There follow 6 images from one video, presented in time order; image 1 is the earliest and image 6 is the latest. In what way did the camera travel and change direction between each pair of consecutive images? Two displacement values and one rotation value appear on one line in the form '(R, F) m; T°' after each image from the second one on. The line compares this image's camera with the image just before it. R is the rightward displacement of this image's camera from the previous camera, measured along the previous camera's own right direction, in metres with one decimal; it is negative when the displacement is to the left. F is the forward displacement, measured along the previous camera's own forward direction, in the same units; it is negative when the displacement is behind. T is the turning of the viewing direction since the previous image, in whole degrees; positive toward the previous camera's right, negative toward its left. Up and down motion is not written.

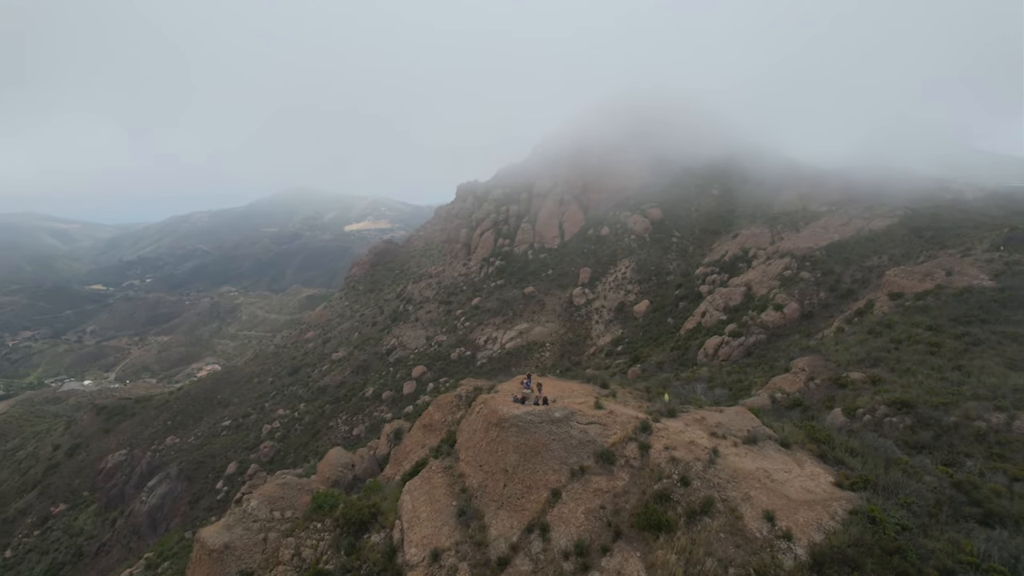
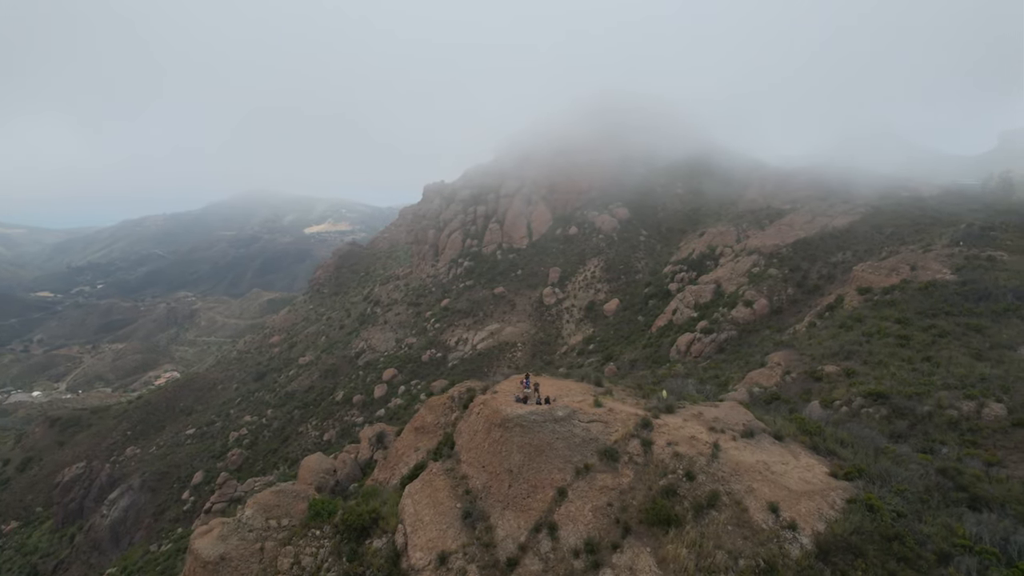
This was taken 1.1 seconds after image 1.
(-0.6, +0.1) m; +2°
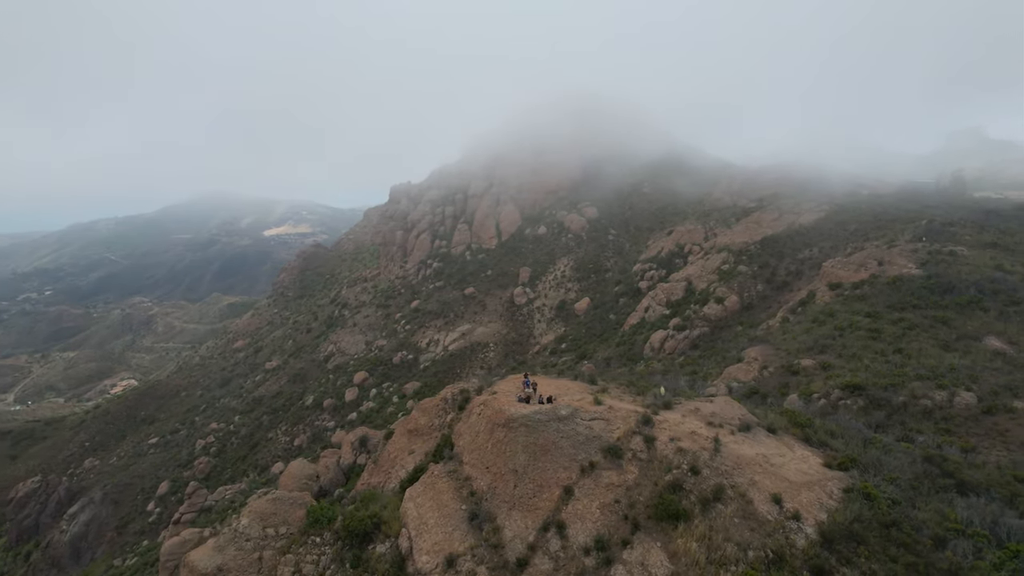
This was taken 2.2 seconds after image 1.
(-0.6, 0.0) m; +2°
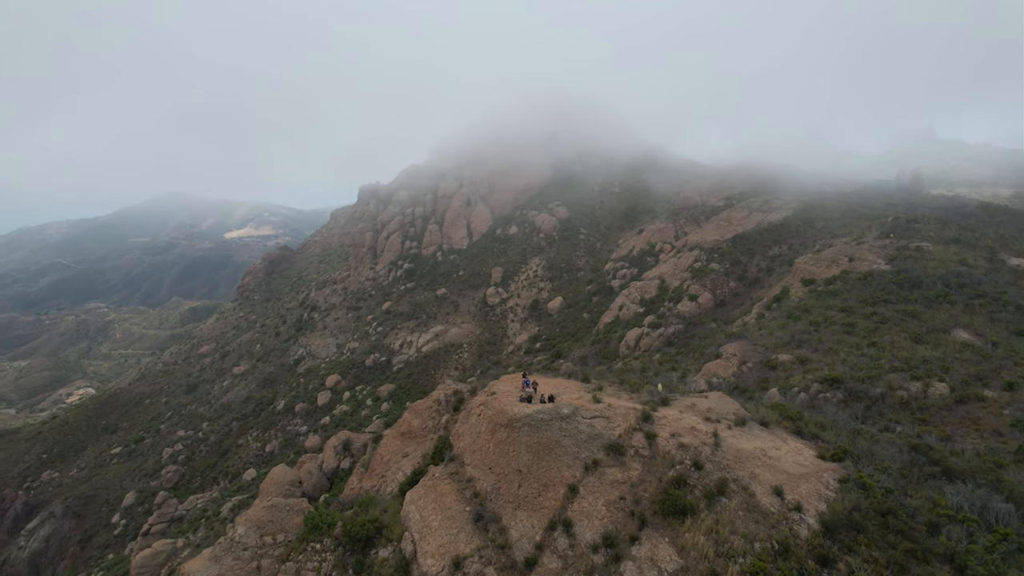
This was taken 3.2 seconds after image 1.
(-0.6, 0.0) m; +2°
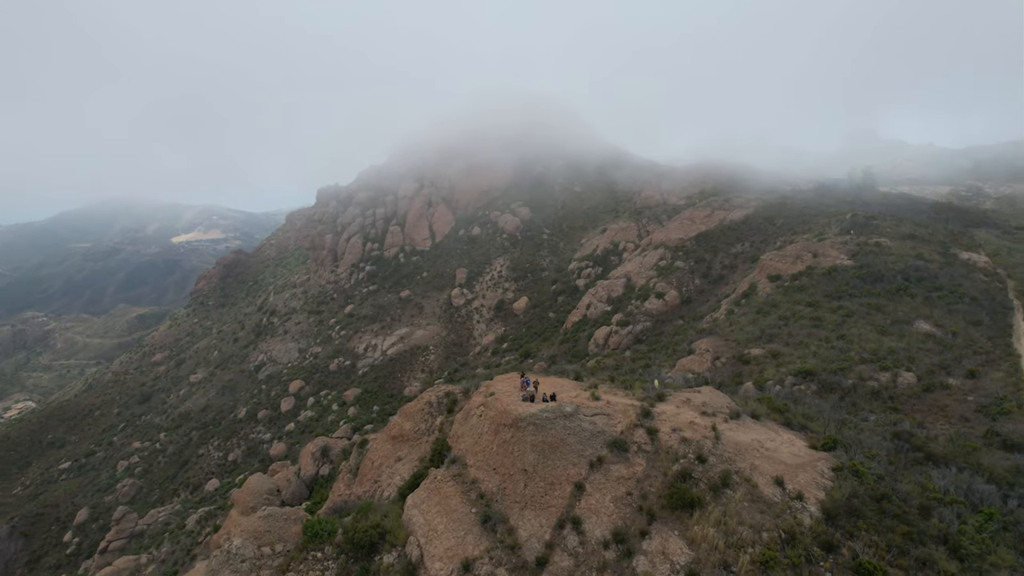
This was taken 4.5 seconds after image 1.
(-0.7, 0.0) m; +3°
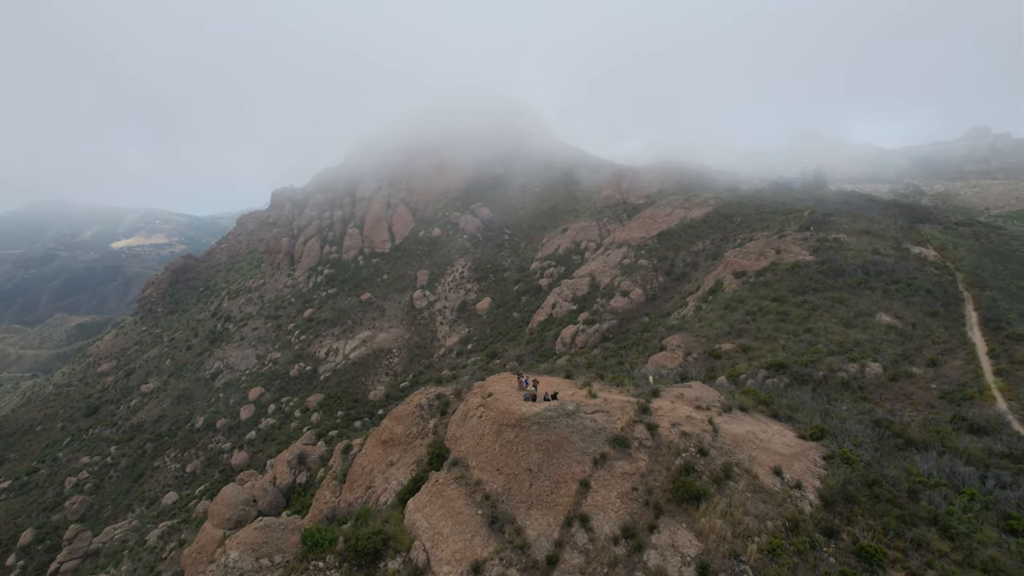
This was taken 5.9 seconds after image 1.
(-0.8, 0.0) m; +3°
